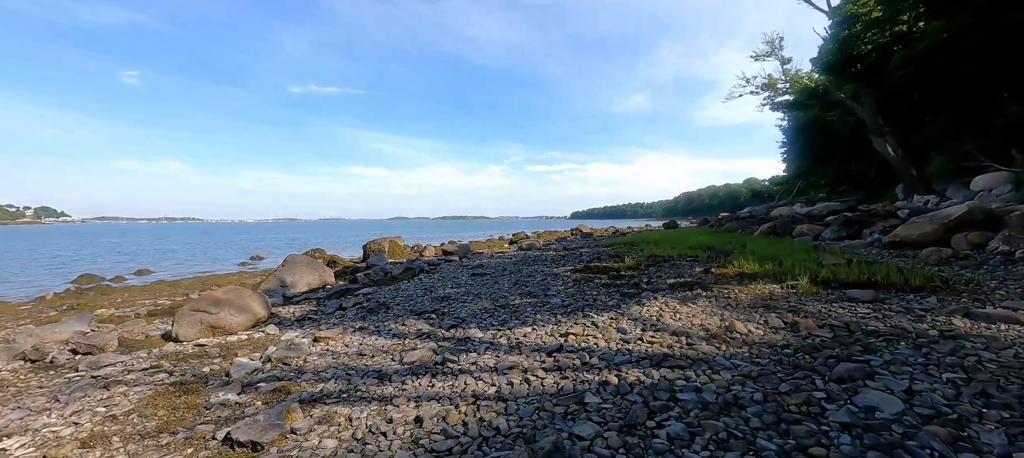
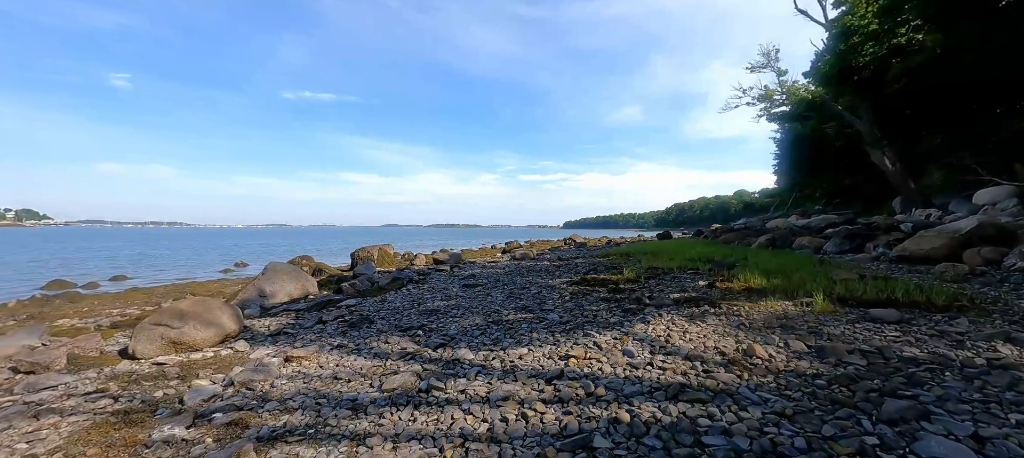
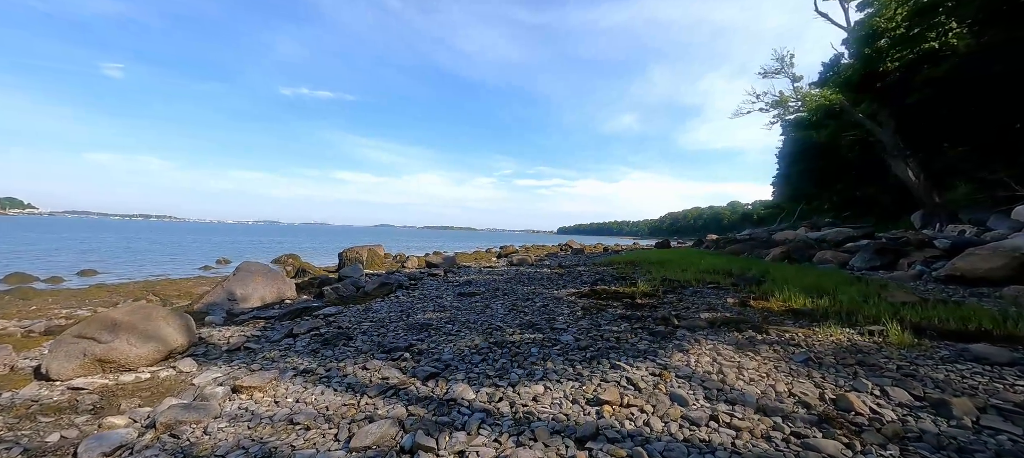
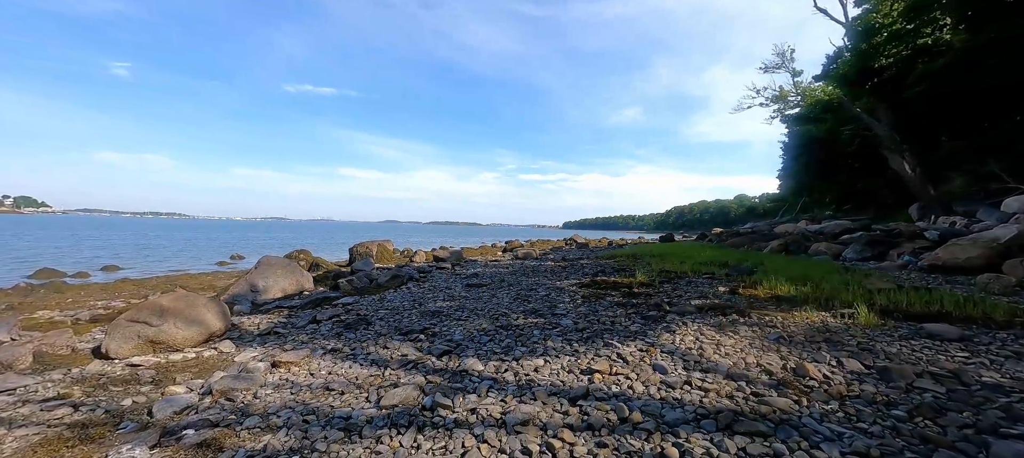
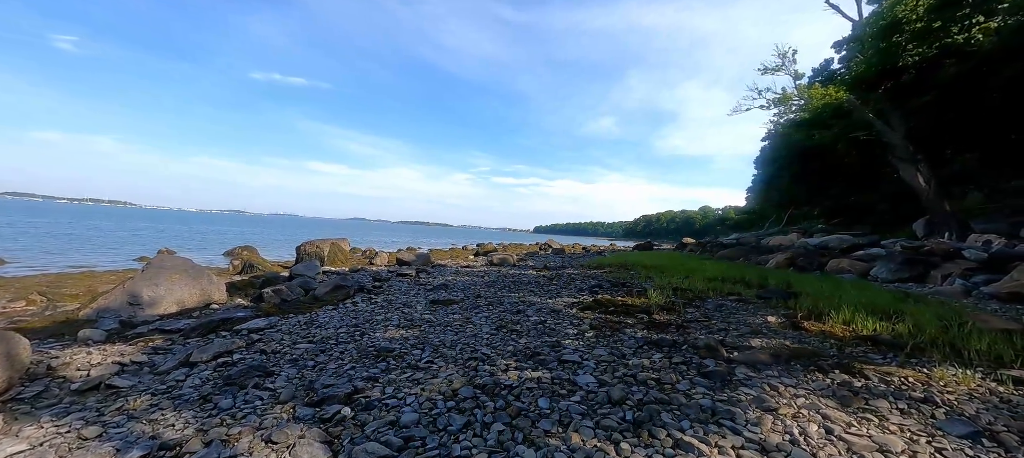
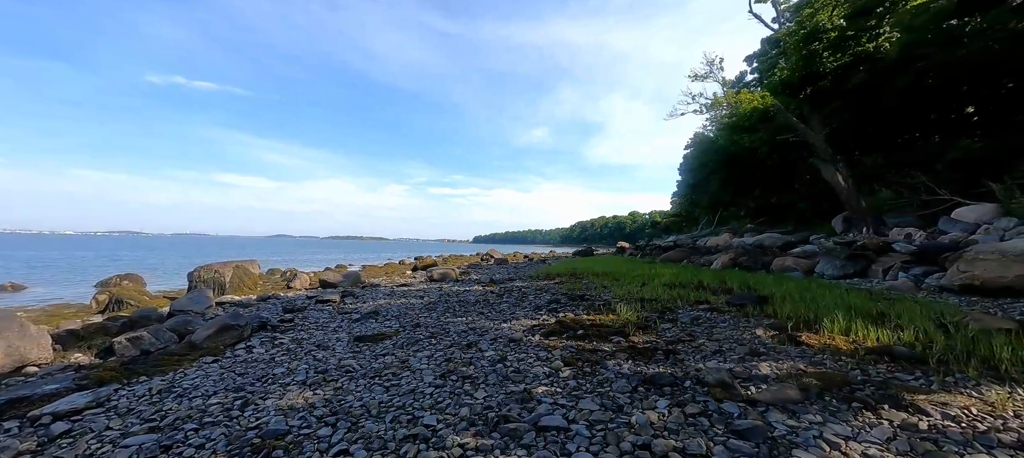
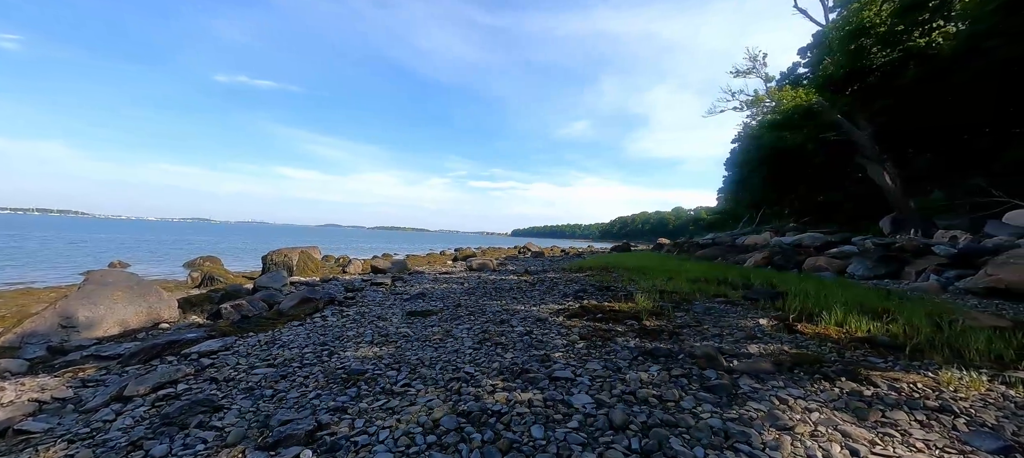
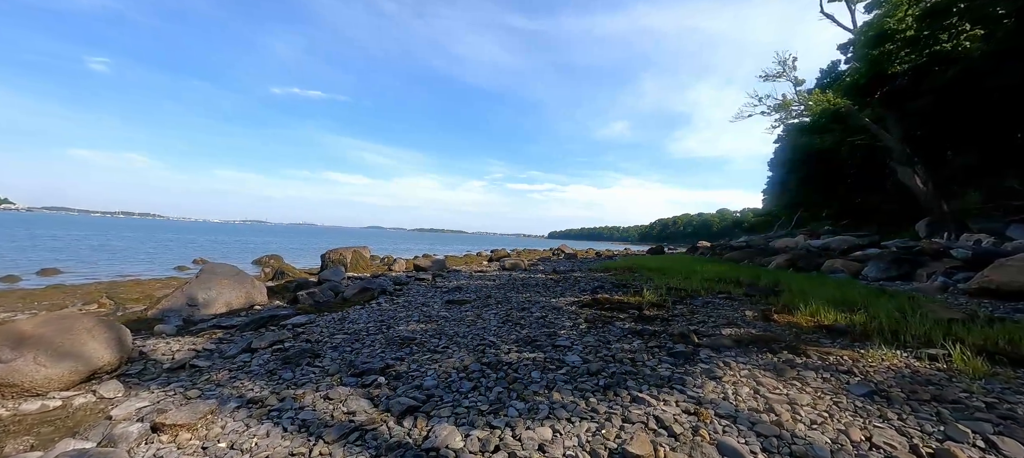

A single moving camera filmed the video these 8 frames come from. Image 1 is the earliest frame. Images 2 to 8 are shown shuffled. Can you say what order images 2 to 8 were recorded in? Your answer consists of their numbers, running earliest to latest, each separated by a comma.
2, 4, 3, 8, 5, 7, 6
